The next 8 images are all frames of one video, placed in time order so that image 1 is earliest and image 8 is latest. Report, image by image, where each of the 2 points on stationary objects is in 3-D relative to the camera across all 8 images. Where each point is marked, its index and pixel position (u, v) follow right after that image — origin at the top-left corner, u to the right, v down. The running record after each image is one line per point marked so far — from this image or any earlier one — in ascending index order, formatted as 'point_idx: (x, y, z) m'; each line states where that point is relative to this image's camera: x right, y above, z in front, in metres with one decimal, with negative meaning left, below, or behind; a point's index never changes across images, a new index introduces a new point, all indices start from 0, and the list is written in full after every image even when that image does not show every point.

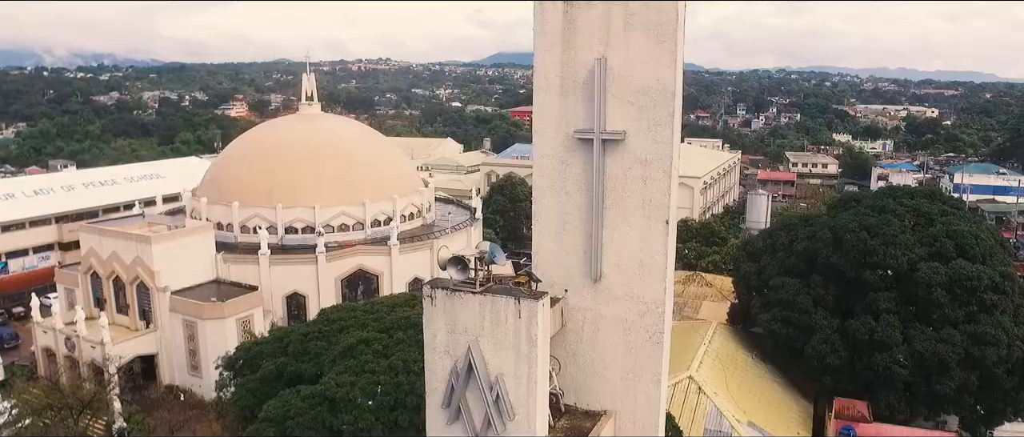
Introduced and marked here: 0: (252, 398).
0: (-4.4, -3.0, +13.4) m
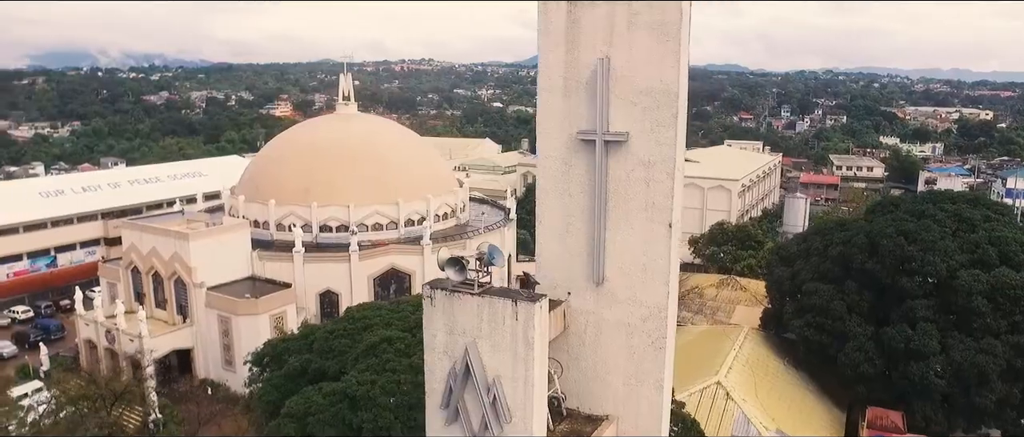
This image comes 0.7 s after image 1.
0: (-4.0, -3.0, +13.5) m
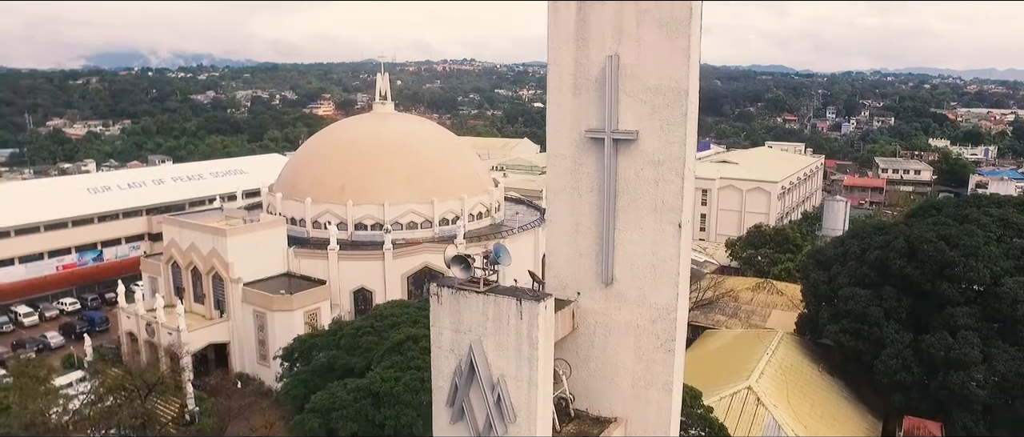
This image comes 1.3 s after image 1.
0: (-3.6, -2.9, +13.7) m
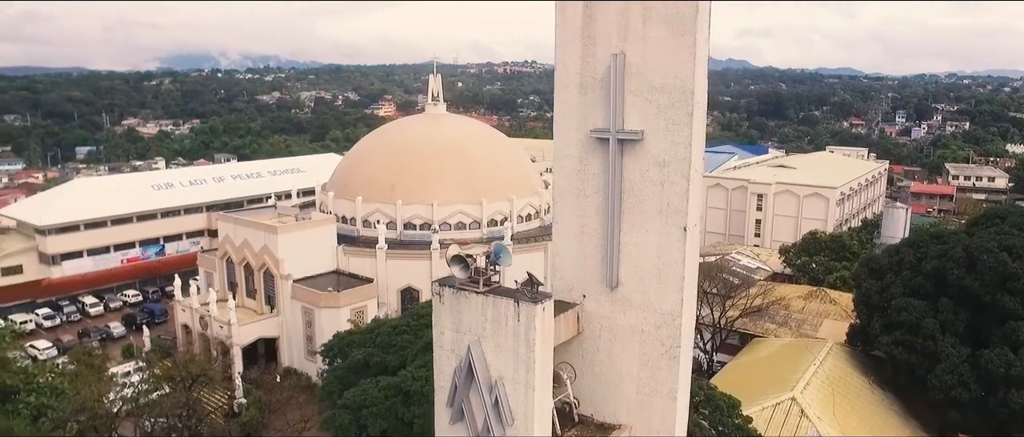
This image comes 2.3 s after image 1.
0: (-3.0, -2.9, +13.9) m
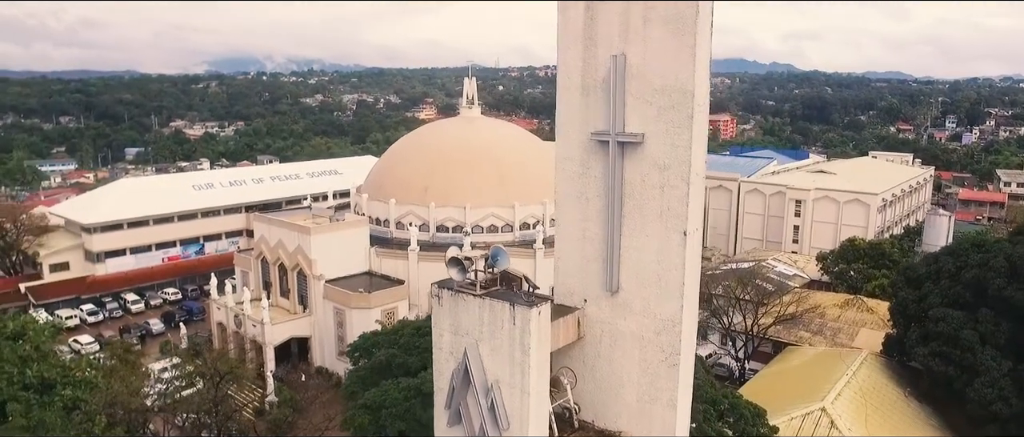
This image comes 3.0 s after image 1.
0: (-2.6, -2.9, +14.0) m
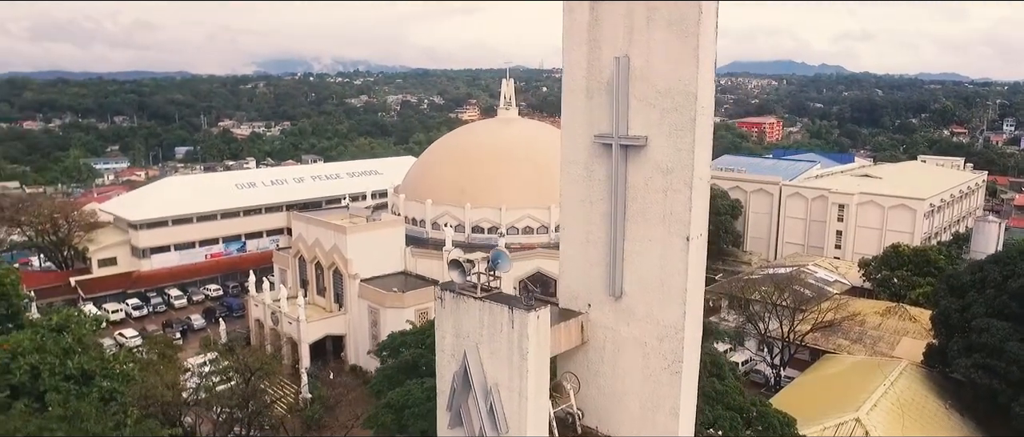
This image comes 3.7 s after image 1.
0: (-2.2, -2.9, +14.1) m
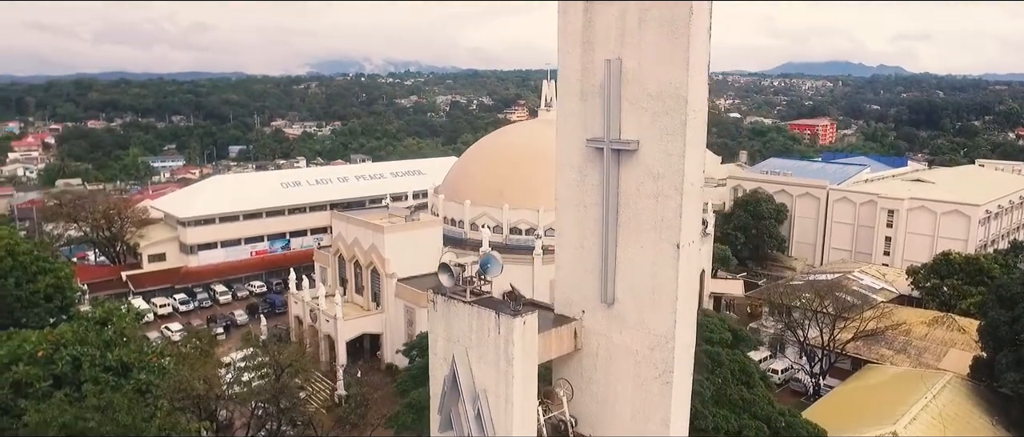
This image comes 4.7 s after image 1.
0: (-1.8, -2.9, +14.1) m
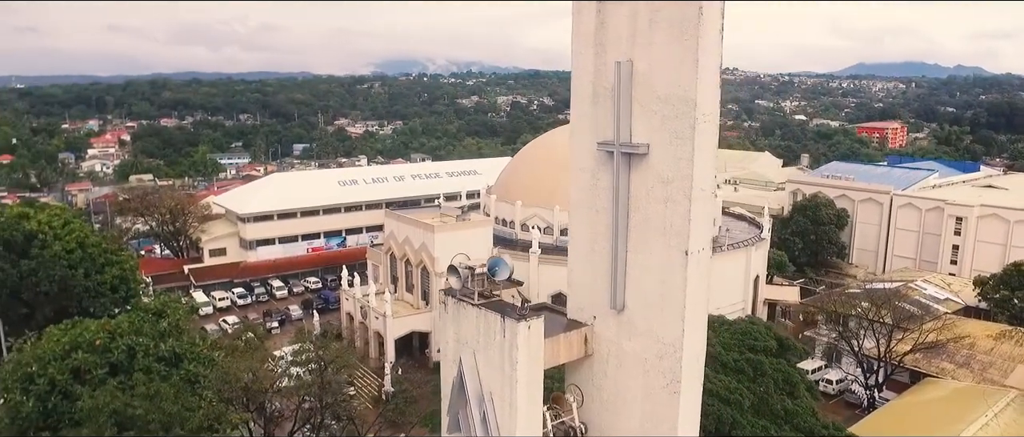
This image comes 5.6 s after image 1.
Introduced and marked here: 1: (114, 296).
0: (-1.1, -2.9, +14.2) m
1: (-9.6, -1.9, +19.1) m
